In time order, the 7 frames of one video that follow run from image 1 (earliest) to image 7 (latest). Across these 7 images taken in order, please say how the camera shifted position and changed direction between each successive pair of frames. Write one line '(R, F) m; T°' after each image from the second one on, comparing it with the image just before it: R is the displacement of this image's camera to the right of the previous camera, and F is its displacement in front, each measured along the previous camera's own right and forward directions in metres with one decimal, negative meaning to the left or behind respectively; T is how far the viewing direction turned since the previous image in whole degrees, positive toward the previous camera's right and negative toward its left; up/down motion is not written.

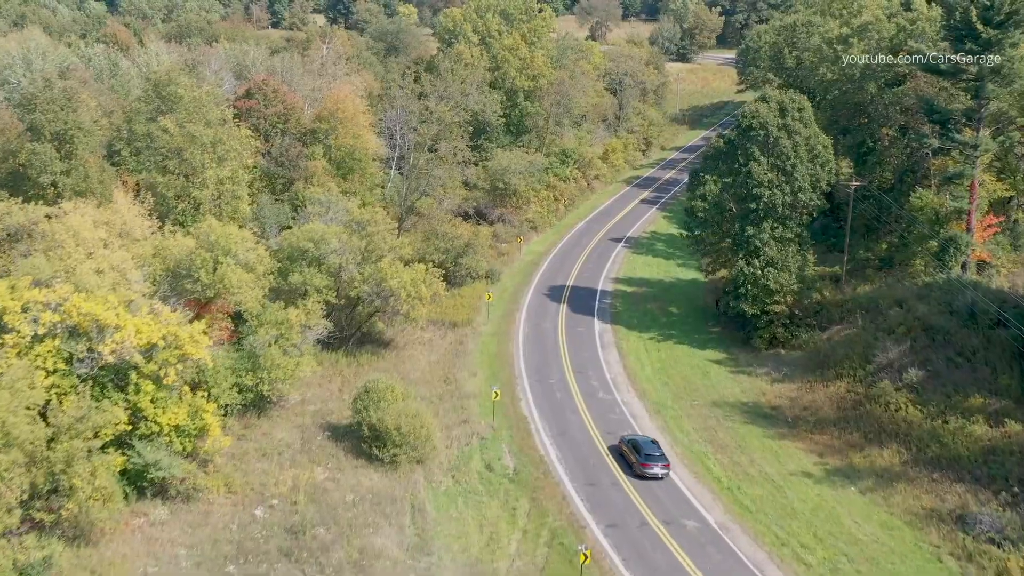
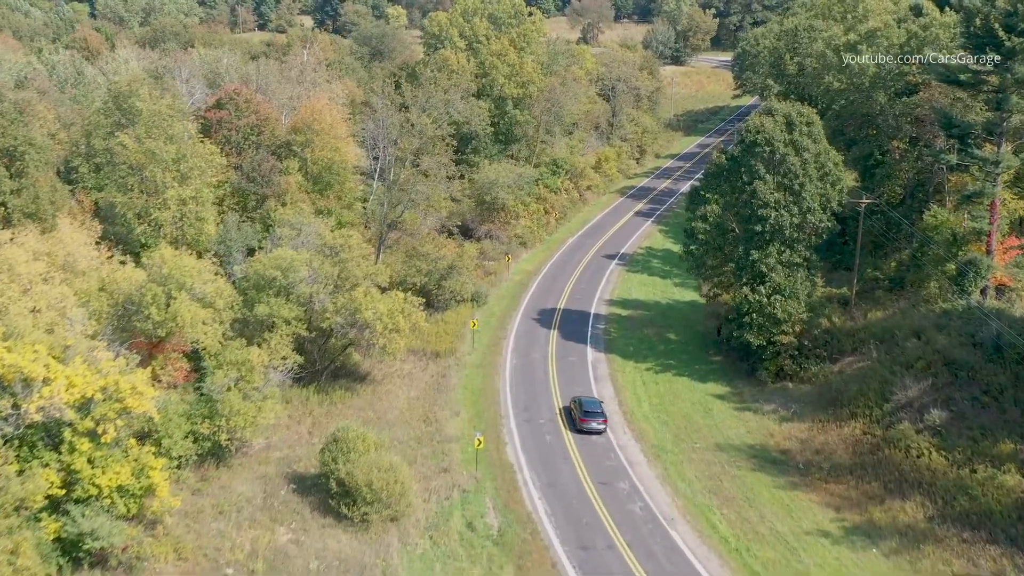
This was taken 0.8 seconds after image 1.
(+0.2, +2.8) m; 0°
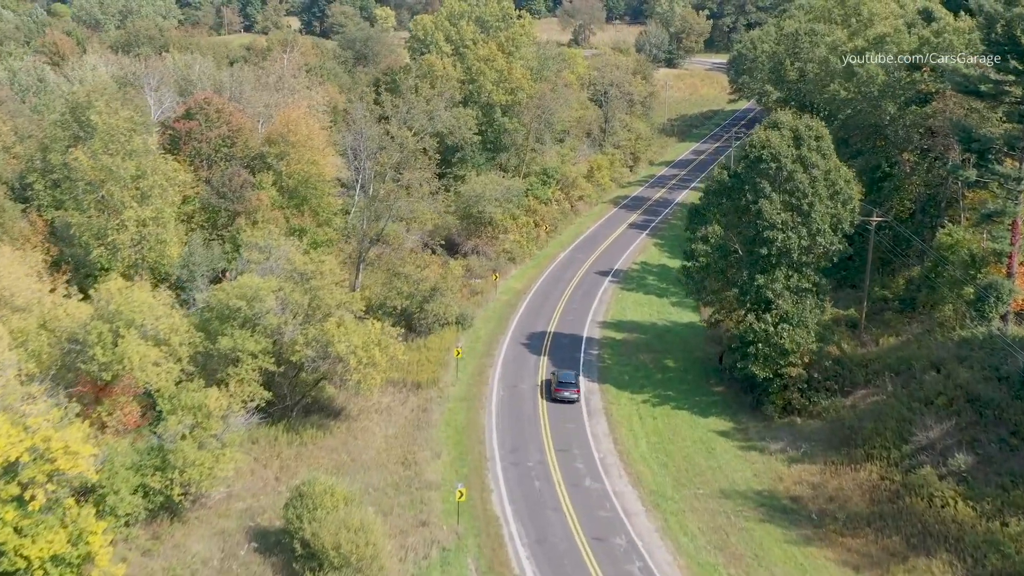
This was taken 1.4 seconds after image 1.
(+0.1, +2.6) m; 0°
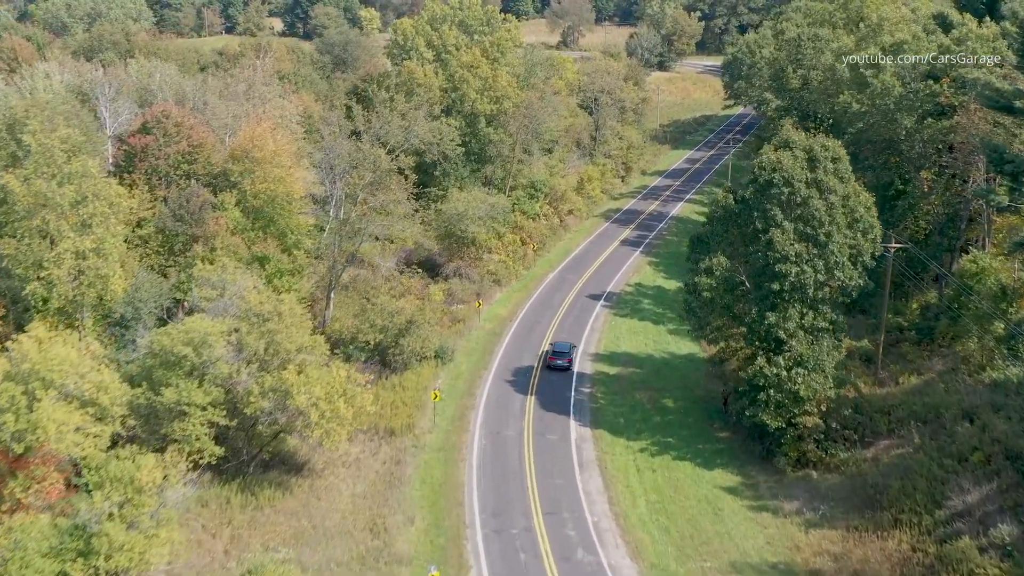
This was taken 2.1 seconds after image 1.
(+0.1, +3.4) m; +1°
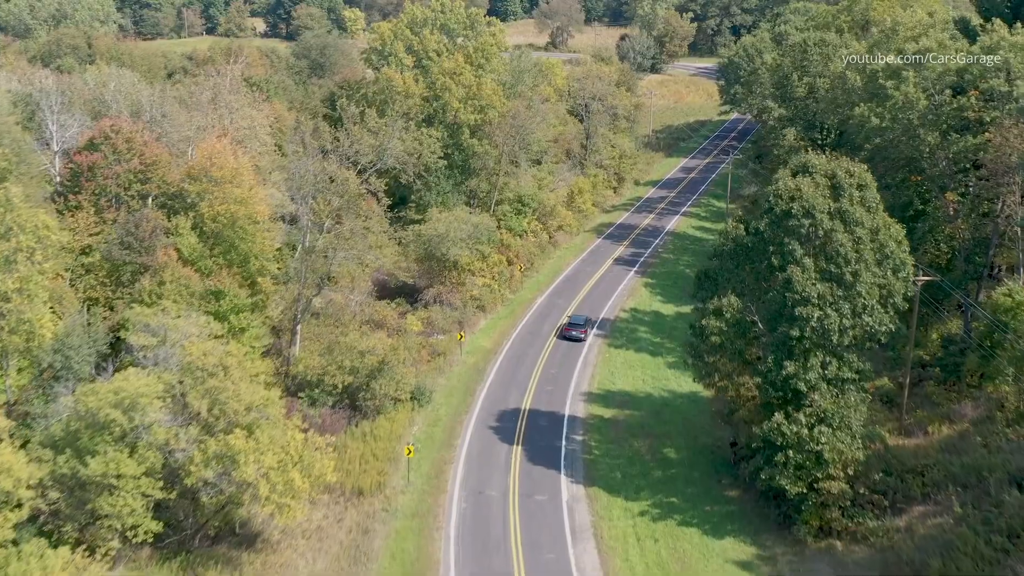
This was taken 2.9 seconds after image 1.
(+0.1, +3.6) m; 0°
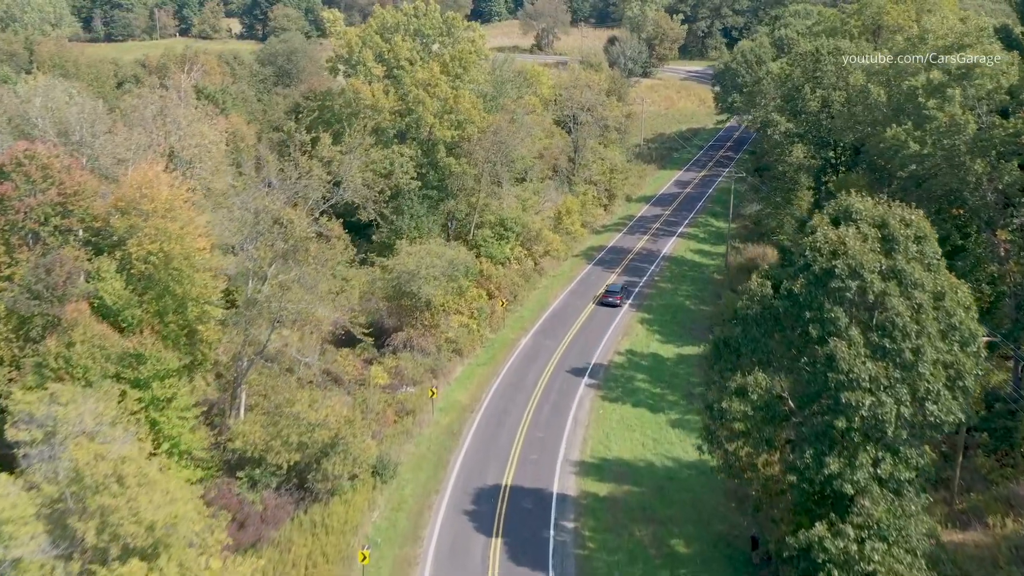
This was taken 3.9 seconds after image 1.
(+0.2, +5.0) m; +1°
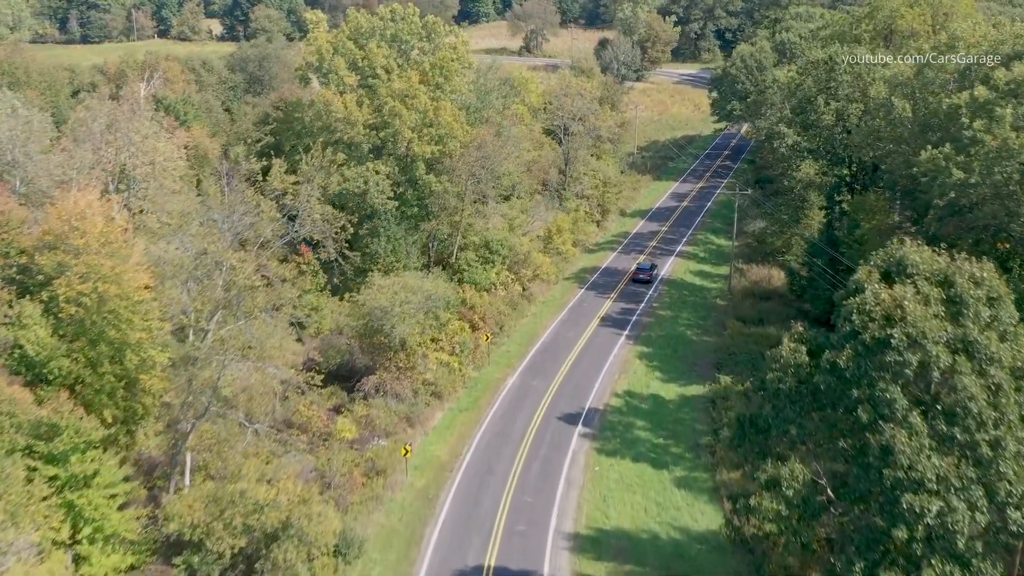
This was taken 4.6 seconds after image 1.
(+0.1, +3.9) m; 0°
